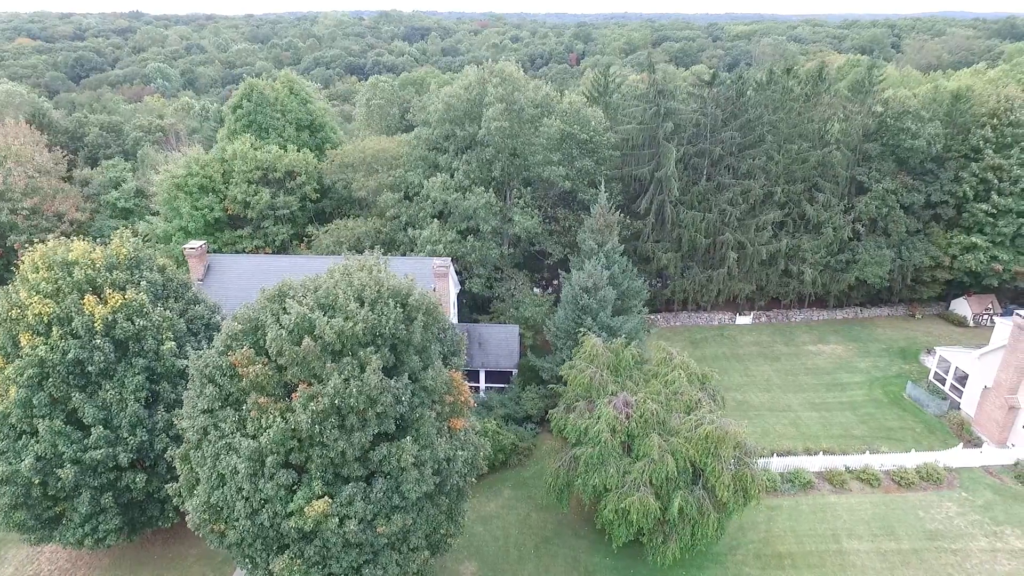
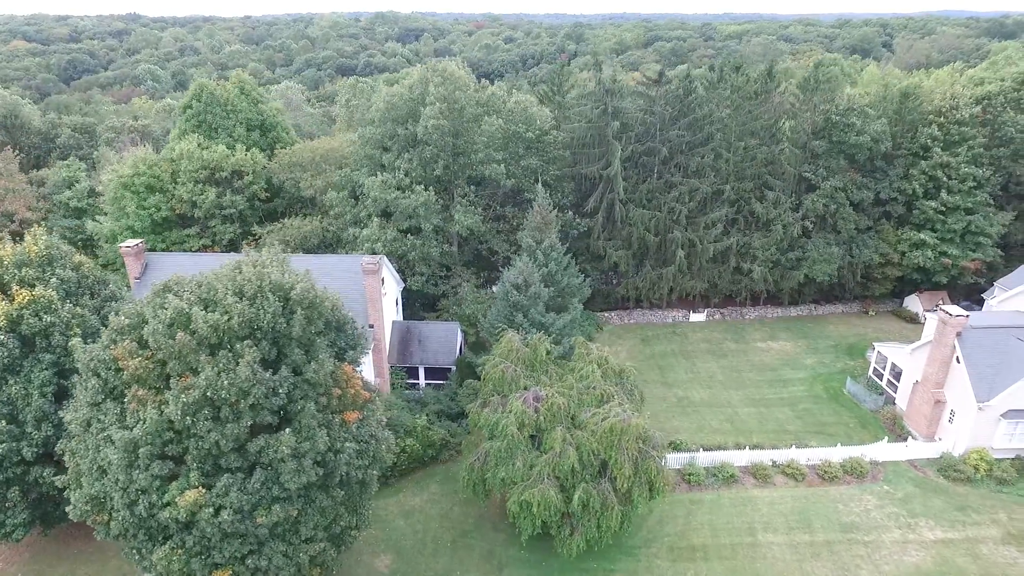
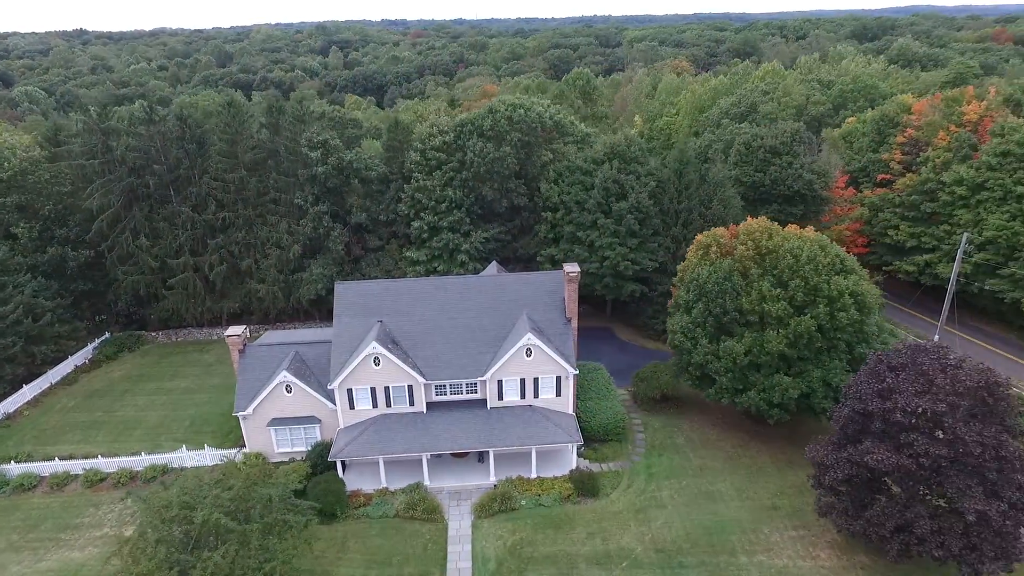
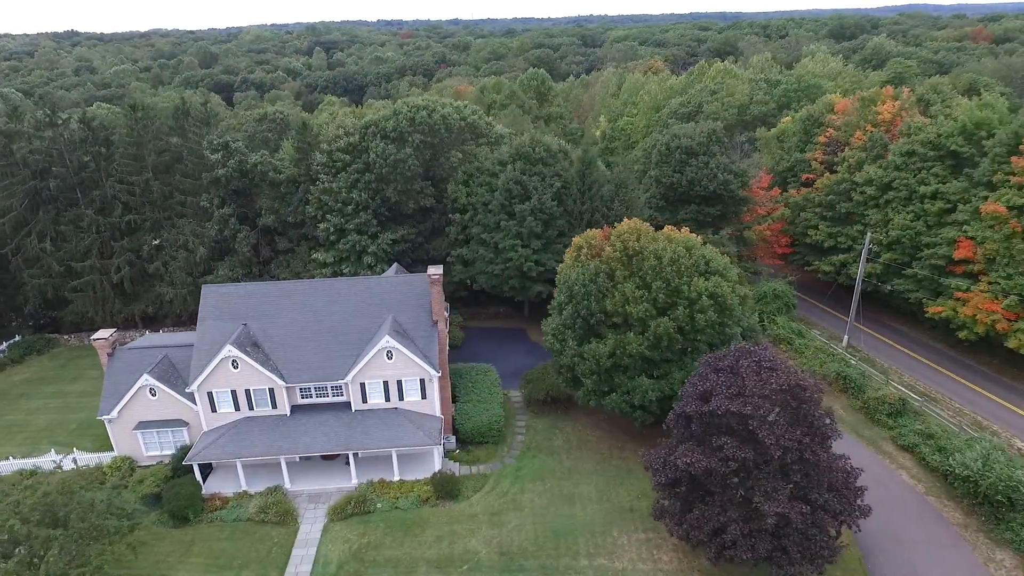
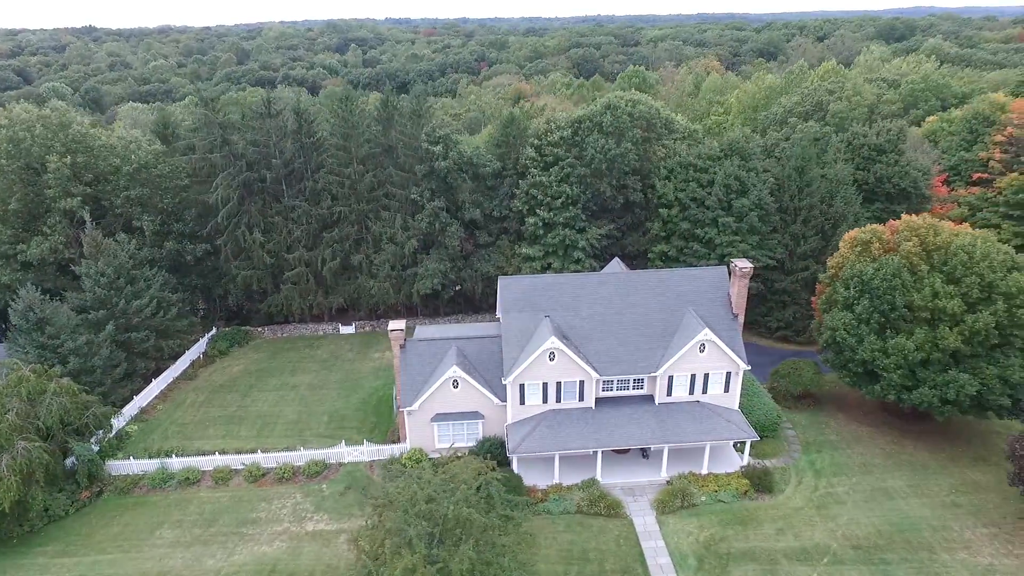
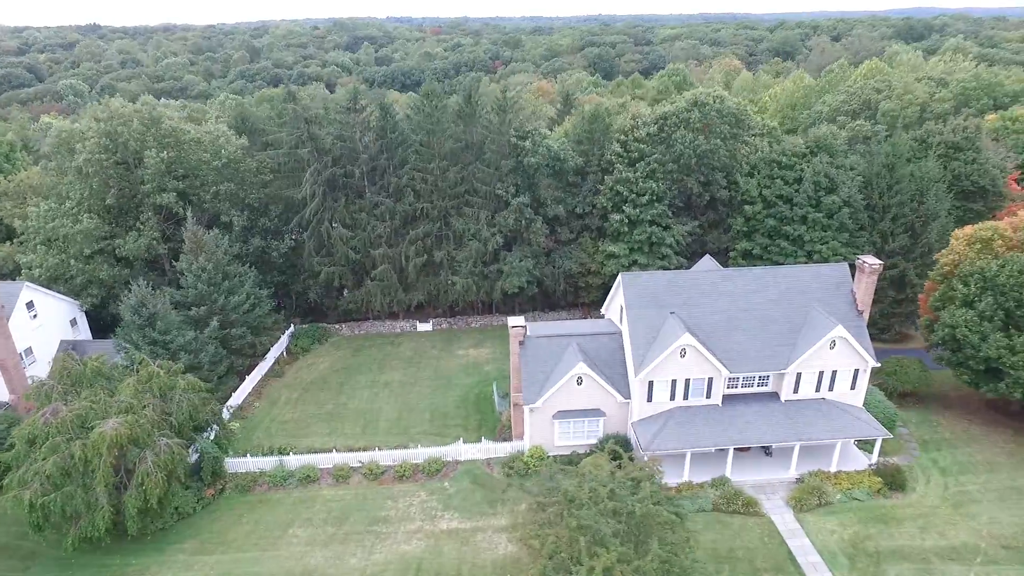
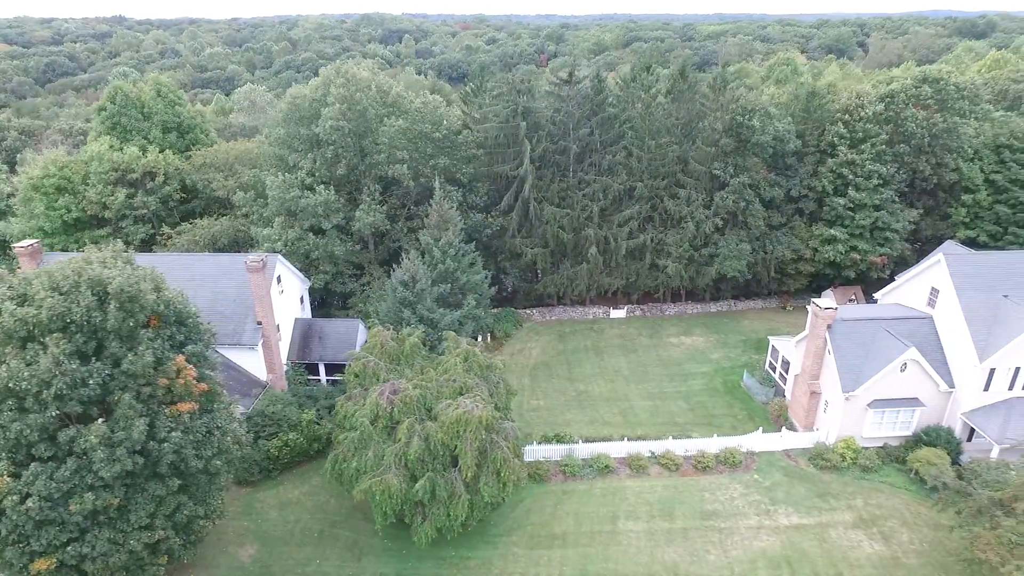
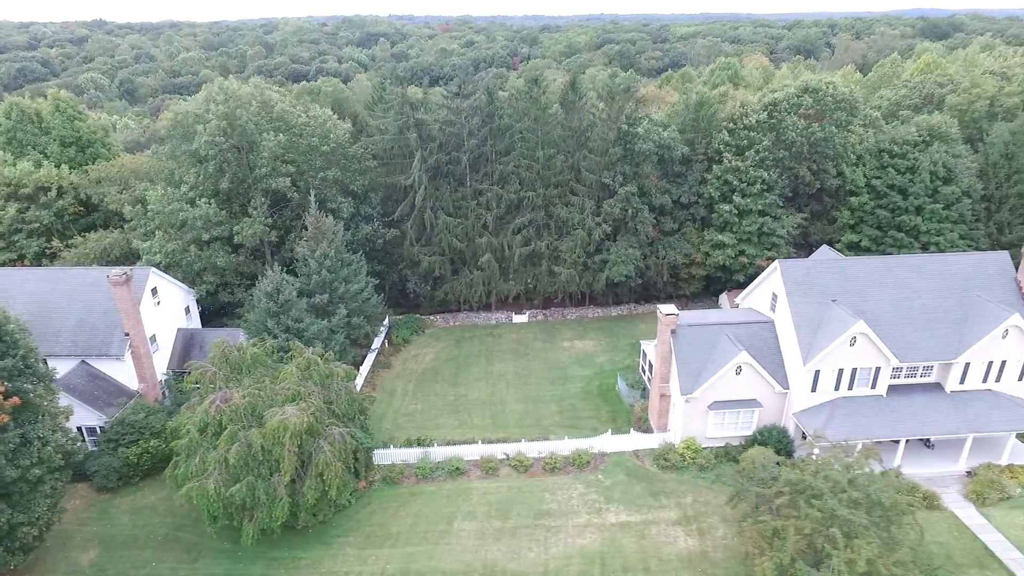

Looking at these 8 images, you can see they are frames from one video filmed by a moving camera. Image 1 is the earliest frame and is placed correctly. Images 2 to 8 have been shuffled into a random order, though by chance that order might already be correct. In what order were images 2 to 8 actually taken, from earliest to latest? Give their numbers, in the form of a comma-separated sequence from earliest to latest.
2, 7, 8, 6, 5, 3, 4
